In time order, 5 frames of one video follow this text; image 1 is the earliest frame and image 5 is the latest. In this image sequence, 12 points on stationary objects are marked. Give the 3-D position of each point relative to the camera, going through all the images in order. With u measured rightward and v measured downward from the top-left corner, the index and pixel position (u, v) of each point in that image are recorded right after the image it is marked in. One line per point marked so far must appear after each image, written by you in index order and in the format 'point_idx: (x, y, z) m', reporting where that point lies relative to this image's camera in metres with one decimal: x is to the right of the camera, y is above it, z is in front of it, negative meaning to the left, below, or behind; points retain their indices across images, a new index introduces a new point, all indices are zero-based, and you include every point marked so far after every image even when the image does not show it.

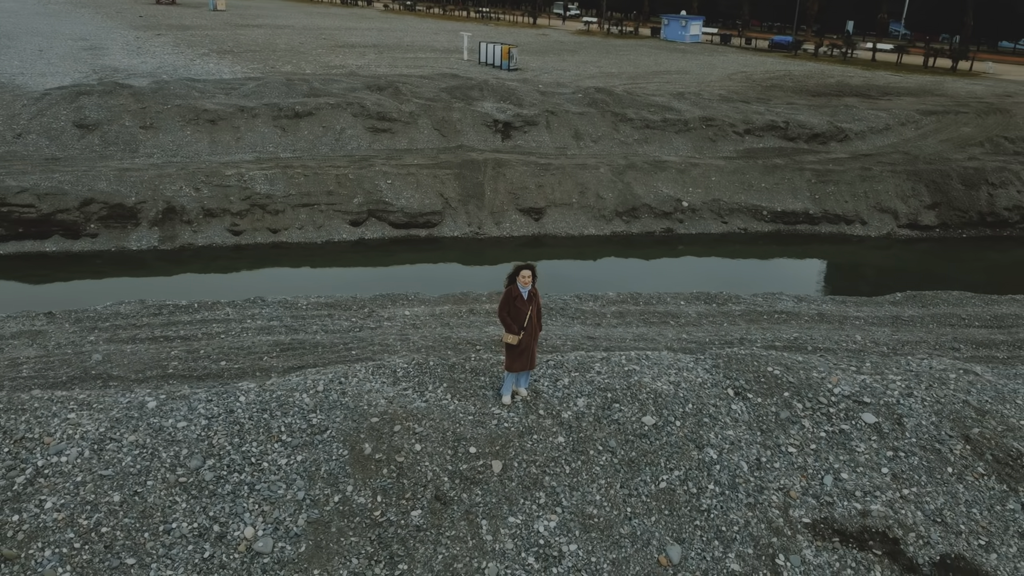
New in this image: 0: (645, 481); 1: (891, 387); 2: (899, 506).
0: (+1.0, -1.3, +5.6) m
1: (+3.2, -0.8, +6.8) m
2: (+2.8, -1.5, +5.7) m
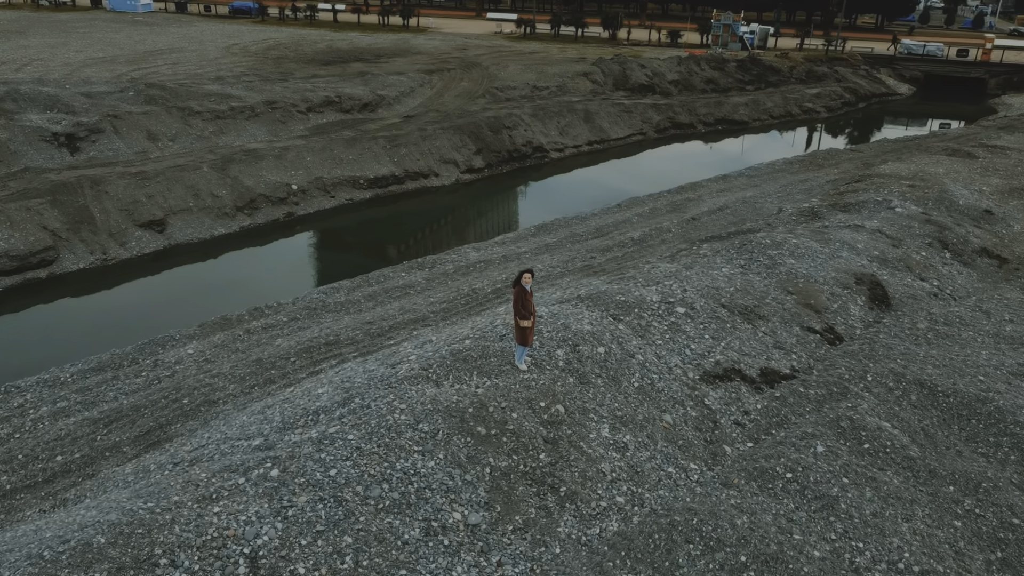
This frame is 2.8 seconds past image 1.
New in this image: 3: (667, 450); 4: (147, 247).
0: (+1.2, -1.0, +8.5) m
1: (+2.1, 0.0, +10.8) m
2: (+2.6, -0.8, +9.7) m
3: (+1.5, -1.6, +7.9) m
4: (-8.9, +1.0, +19.7) m
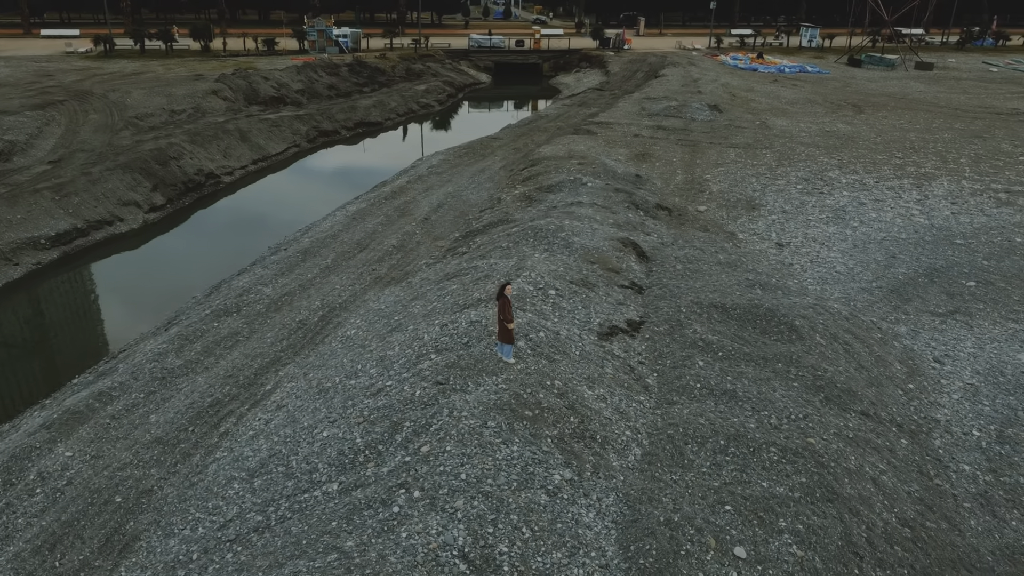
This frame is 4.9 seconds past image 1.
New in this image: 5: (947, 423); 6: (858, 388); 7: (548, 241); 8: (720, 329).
0: (+0.8, -0.9, +11.0) m
1: (+0.3, +0.2, +13.3) m
2: (+1.3, -0.4, +12.6) m
3: (+1.5, -1.4, +10.6) m
4: (-13.6, -1.6, +15.7) m
5: (+6.6, -2.0, +12.2) m
6: (+5.2, -1.5, +12.0) m
7: (+0.7, +0.9, +15.6) m
8: (+3.3, -0.7, +12.8) m
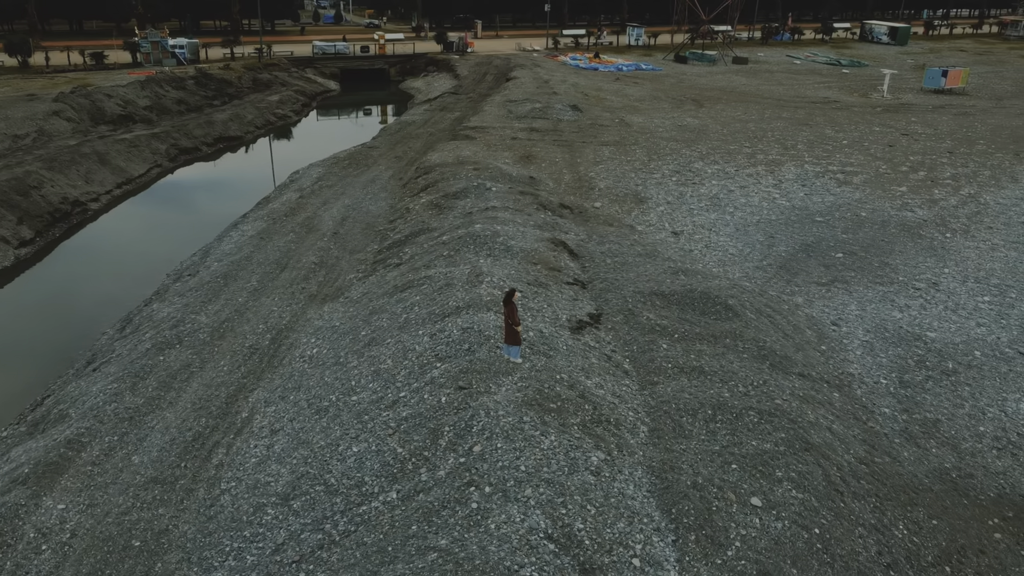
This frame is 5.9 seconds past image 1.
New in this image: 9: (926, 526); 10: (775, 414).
0: (+0.7, -0.9, +12.0) m
1: (-0.3, +0.1, +14.1) m
2: (+0.9, -0.4, +13.7) m
3: (+1.5, -1.3, +11.8) m
4: (-14.3, -2.9, +13.6) m
5: (+6.2, -1.5, +14.4) m
6: (+4.8, -1.1, +13.9) m
7: (-0.5, +0.8, +16.5) m
8: (+2.7, -0.5, +14.3) m
9: (+5.4, -3.1, +10.5) m
10: (+3.7, -1.8, +11.4) m
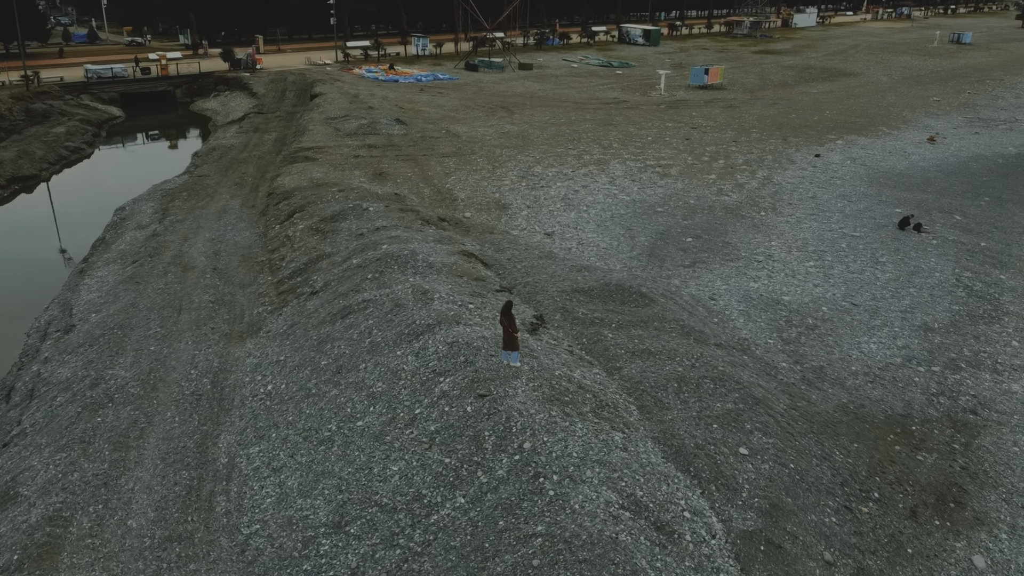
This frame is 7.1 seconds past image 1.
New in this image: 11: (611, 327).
0: (+0.4, -1.0, +13.2) m
1: (-1.3, -0.2, +15.0) m
2: (0.0, -0.5, +14.9) m
3: (+1.2, -1.3, +13.3) m
4: (-14.1, -4.8, +10.8) m
5: (+5.0, -1.1, +17.0) m
6: (+3.8, -0.8, +16.2) m
7: (-2.2, +0.5, +17.2) m
8: (+1.7, -0.4, +16.0) m
9: (+5.5, -2.6, +13.1) m
10: (+3.5, -1.5, +13.5) m
11: (+1.8, -0.8, +15.1) m
